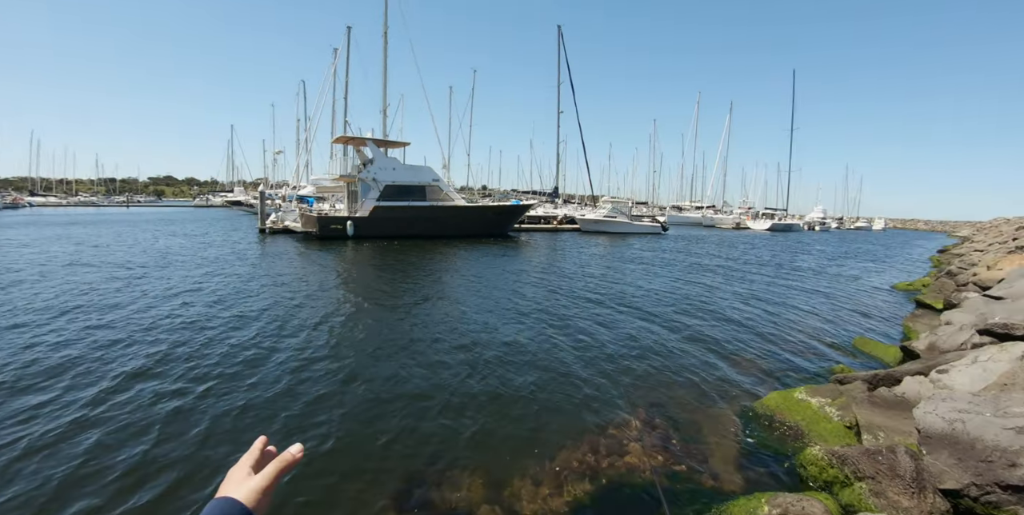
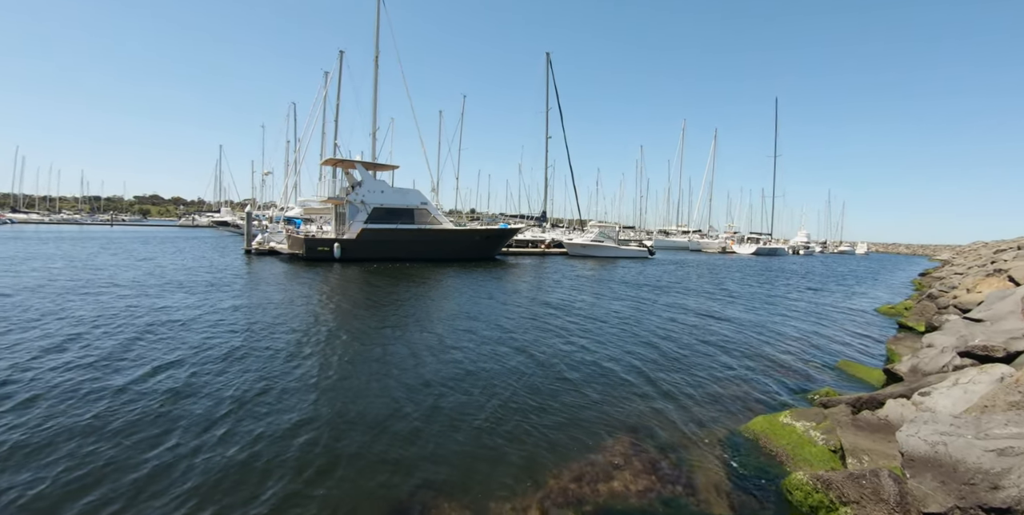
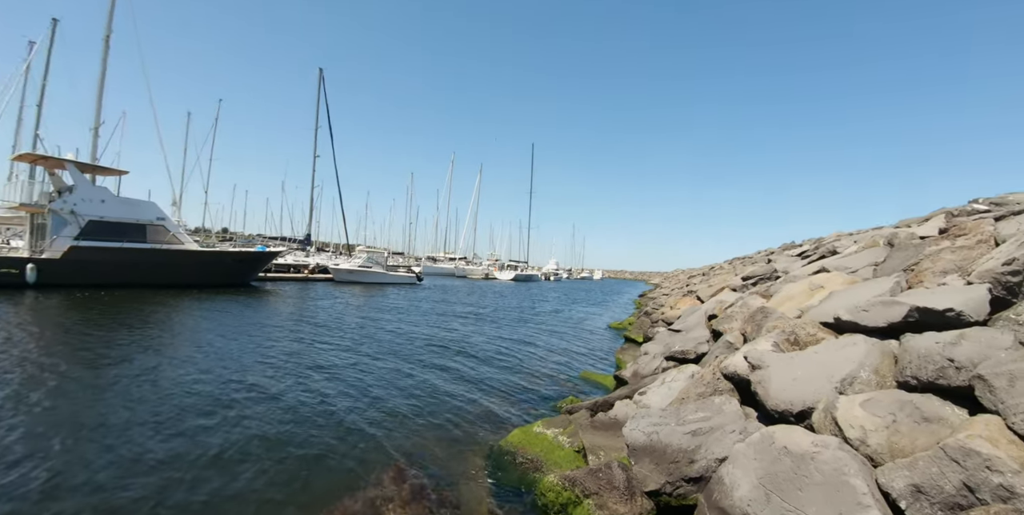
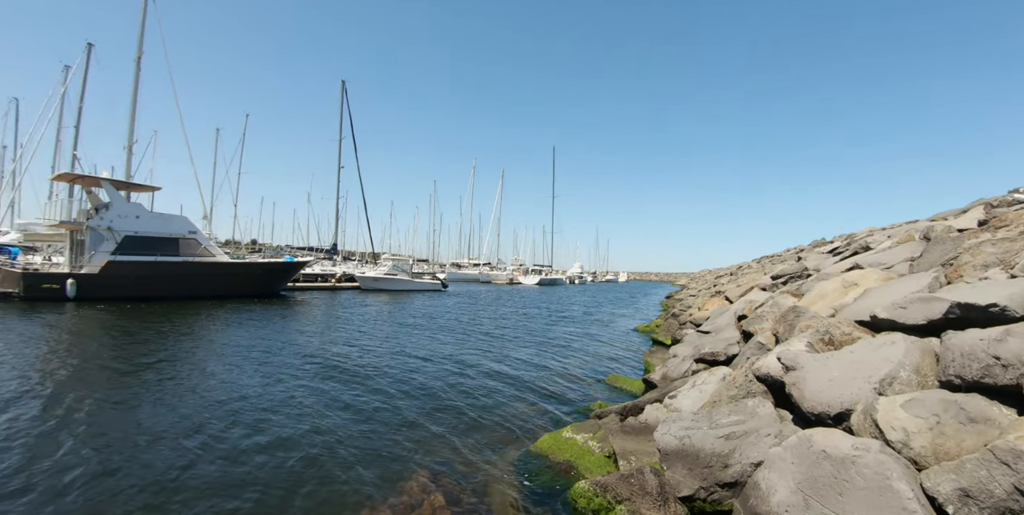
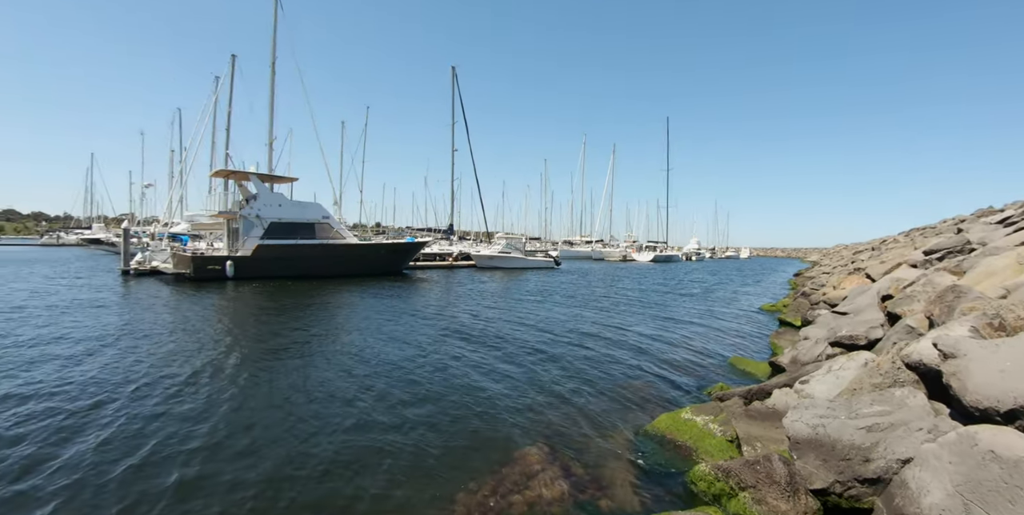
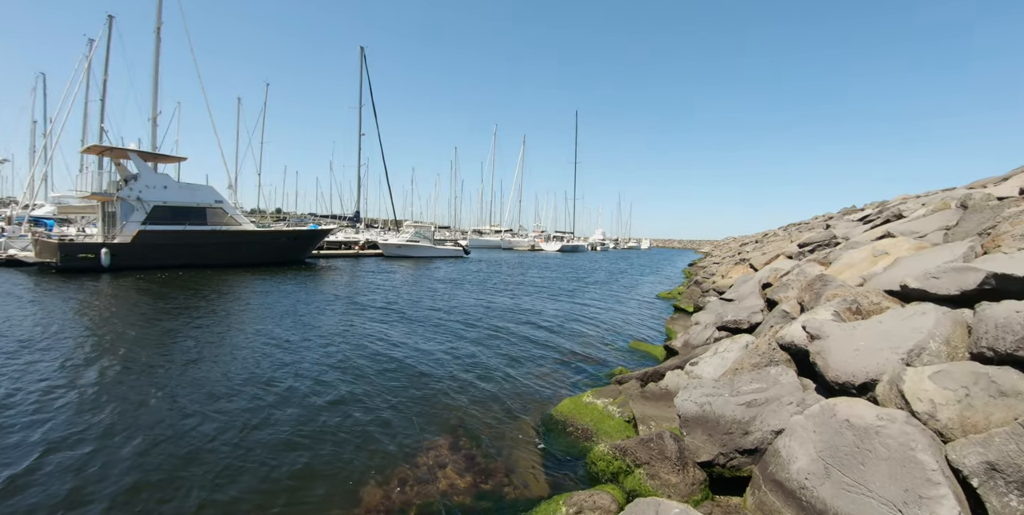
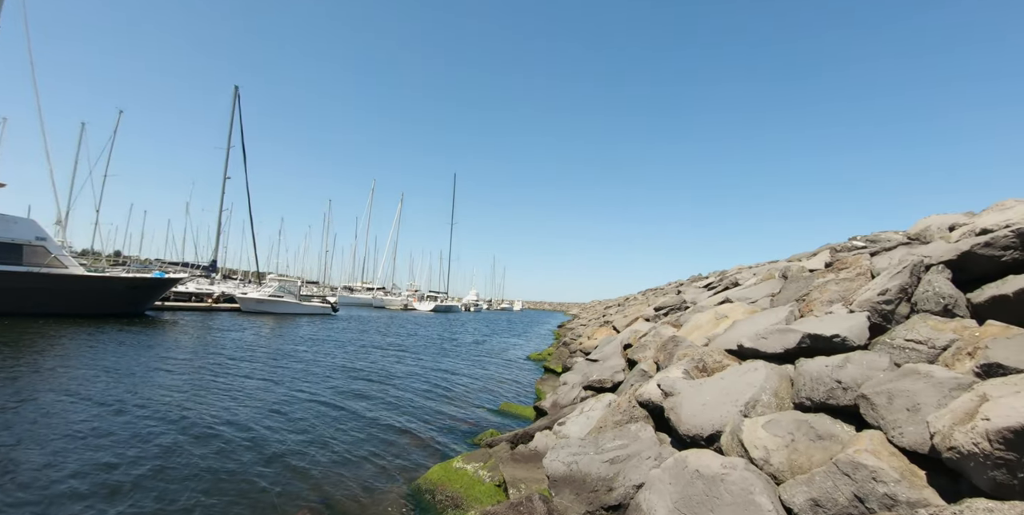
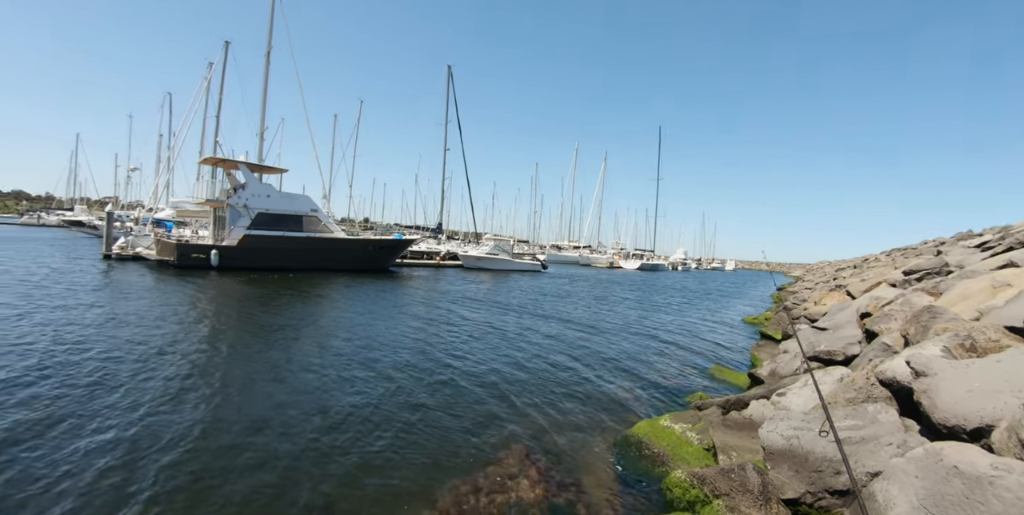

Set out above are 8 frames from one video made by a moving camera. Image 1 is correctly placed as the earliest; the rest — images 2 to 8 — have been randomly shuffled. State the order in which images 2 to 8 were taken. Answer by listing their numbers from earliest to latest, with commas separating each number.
3, 7, 4, 5, 6, 8, 2
